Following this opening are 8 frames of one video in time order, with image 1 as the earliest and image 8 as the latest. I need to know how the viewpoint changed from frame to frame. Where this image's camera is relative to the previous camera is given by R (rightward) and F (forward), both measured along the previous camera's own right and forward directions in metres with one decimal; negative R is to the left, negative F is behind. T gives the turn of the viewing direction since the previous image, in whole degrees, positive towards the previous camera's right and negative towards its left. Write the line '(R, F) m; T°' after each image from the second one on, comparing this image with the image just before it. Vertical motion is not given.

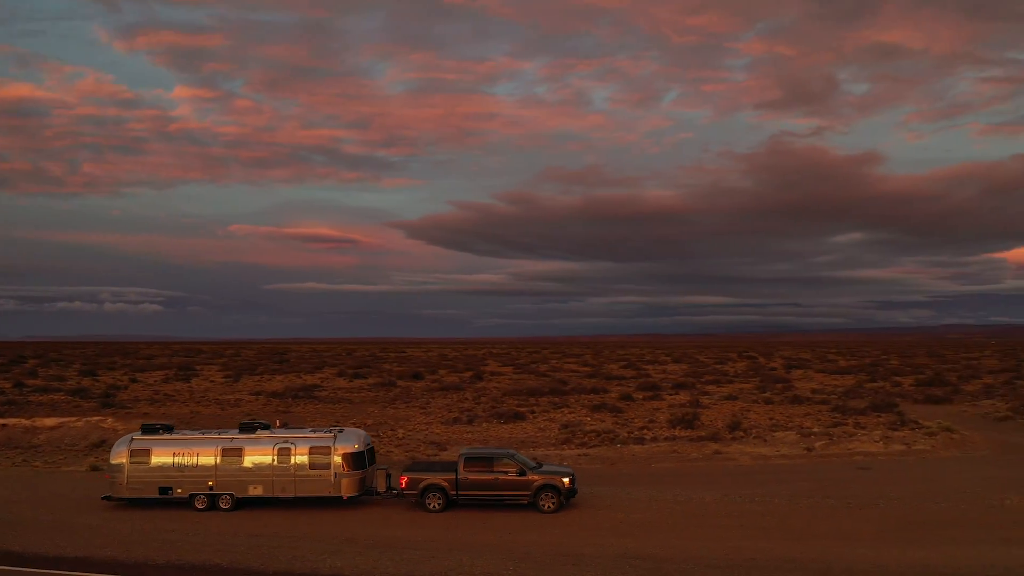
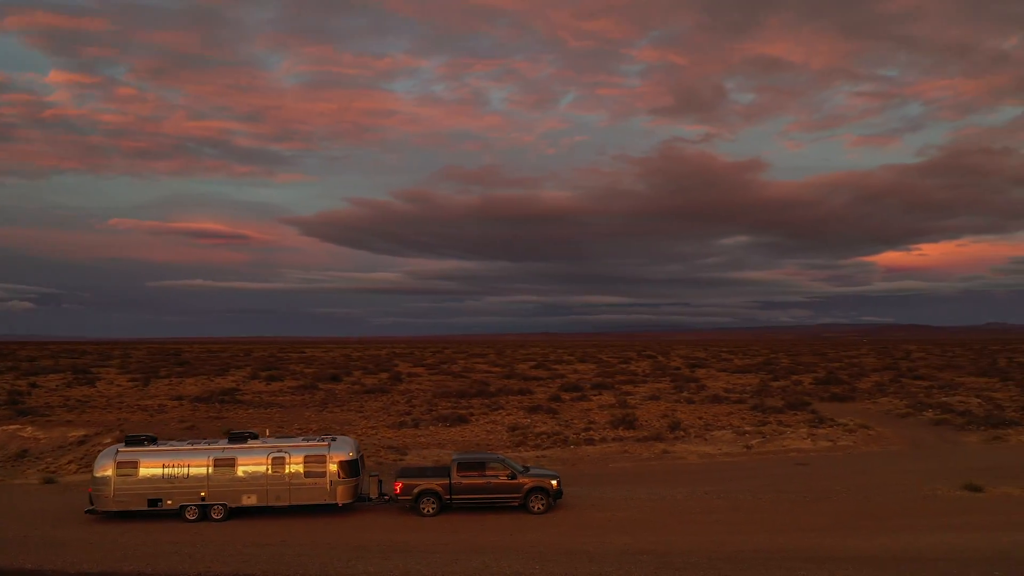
(-1.9, -0.7) m; +7°
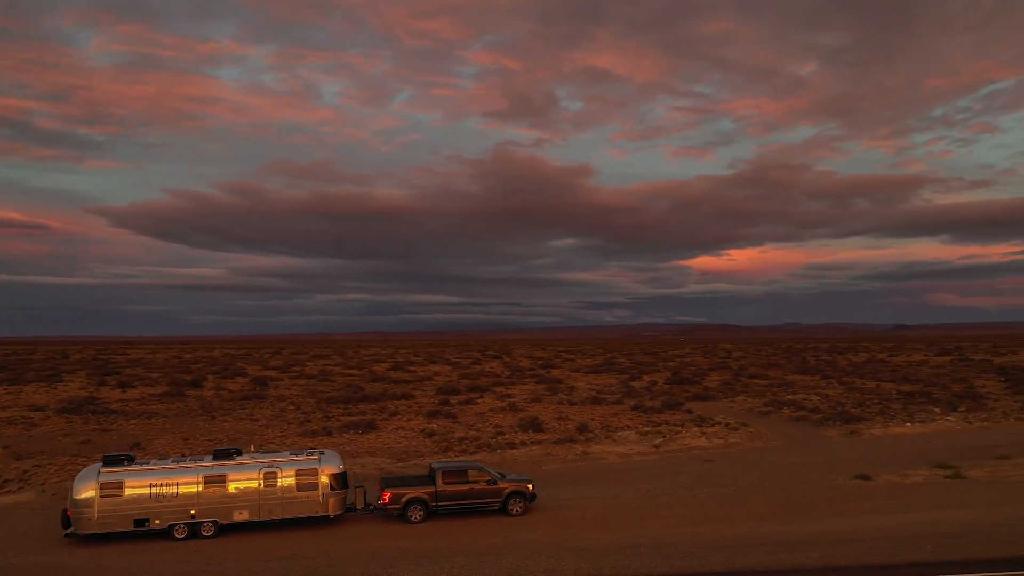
(-3.2, -1.0) m; +12°
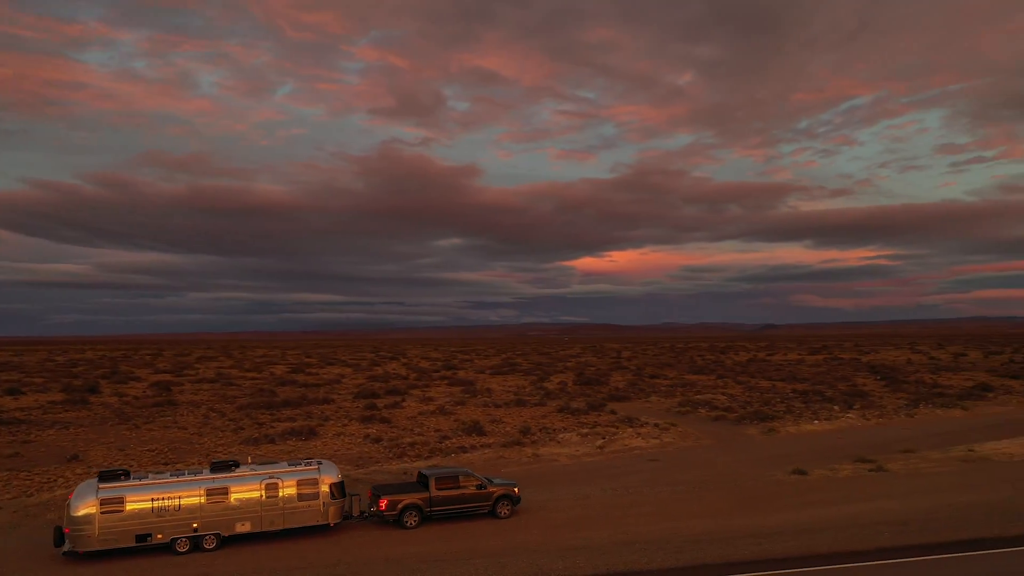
(-2.4, -0.7) m; +8°
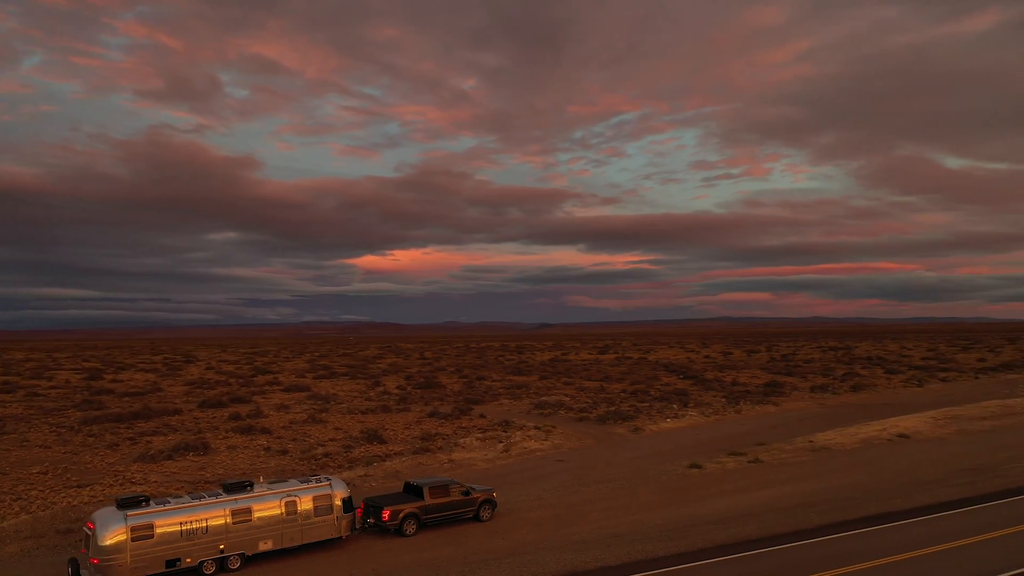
(-5.0, -1.2) m; +15°
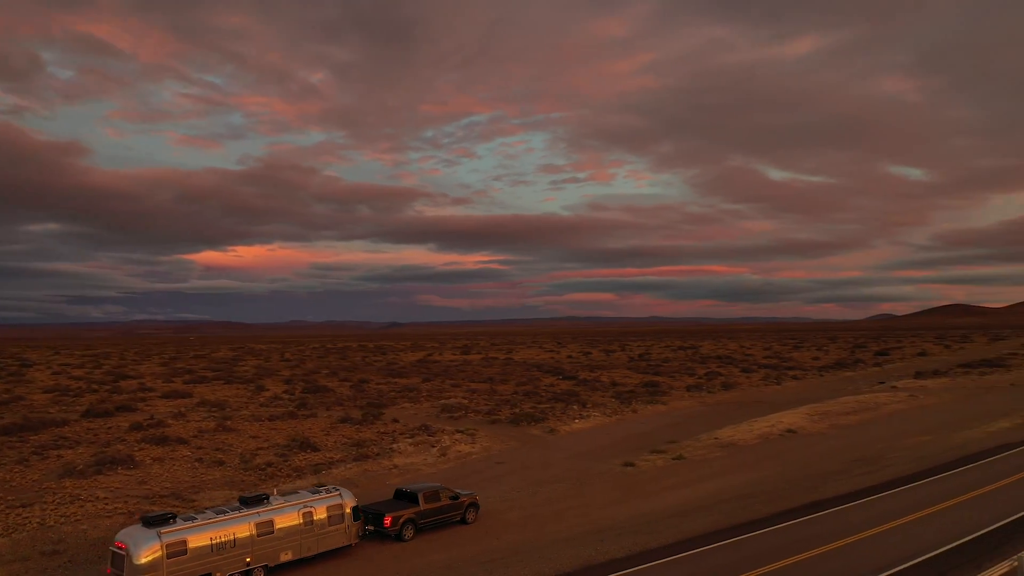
(-3.6, -1.0) m; +11°
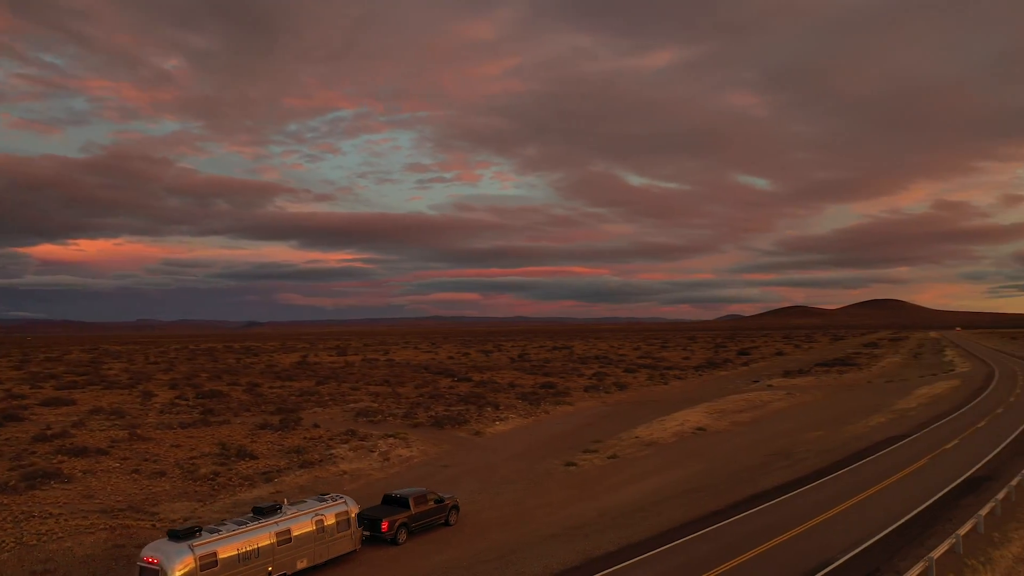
(-3.3, -0.9) m; +9°
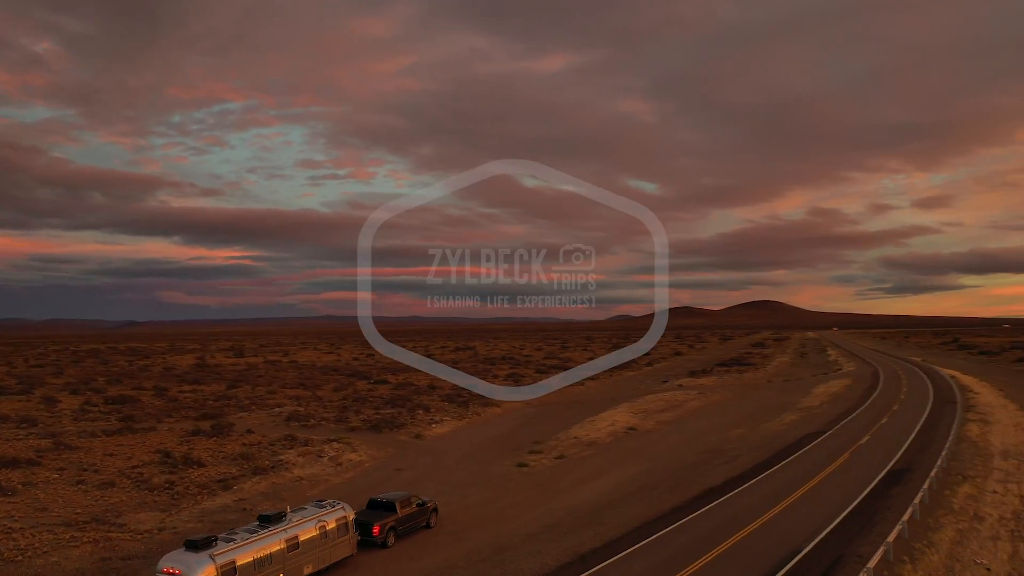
(-2.5, -0.8) m; +7°
